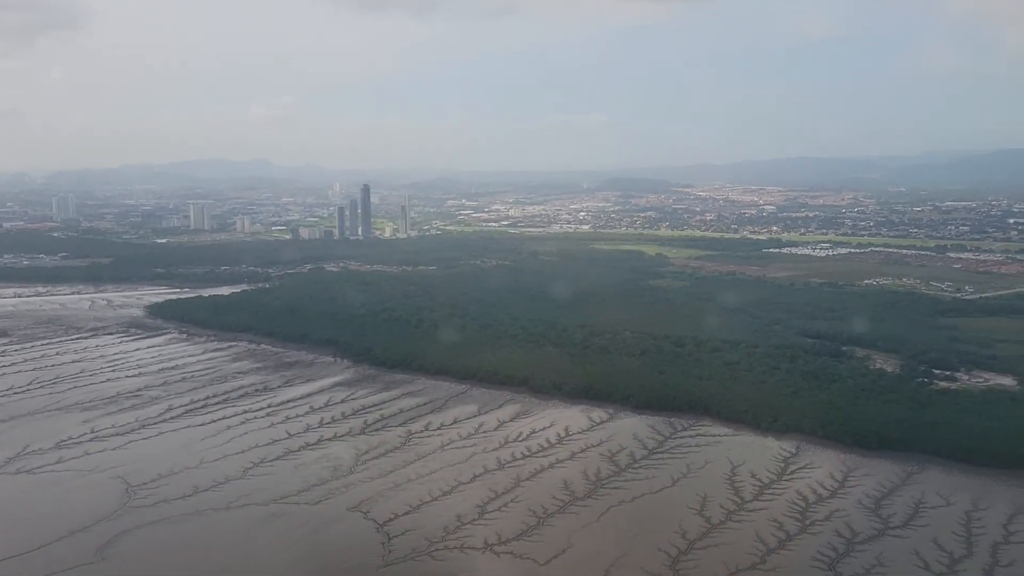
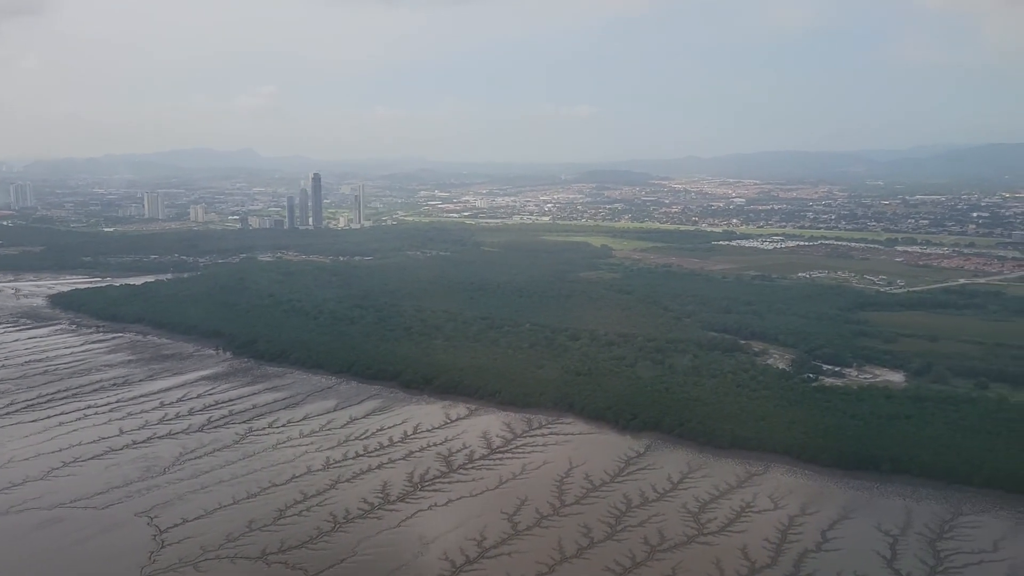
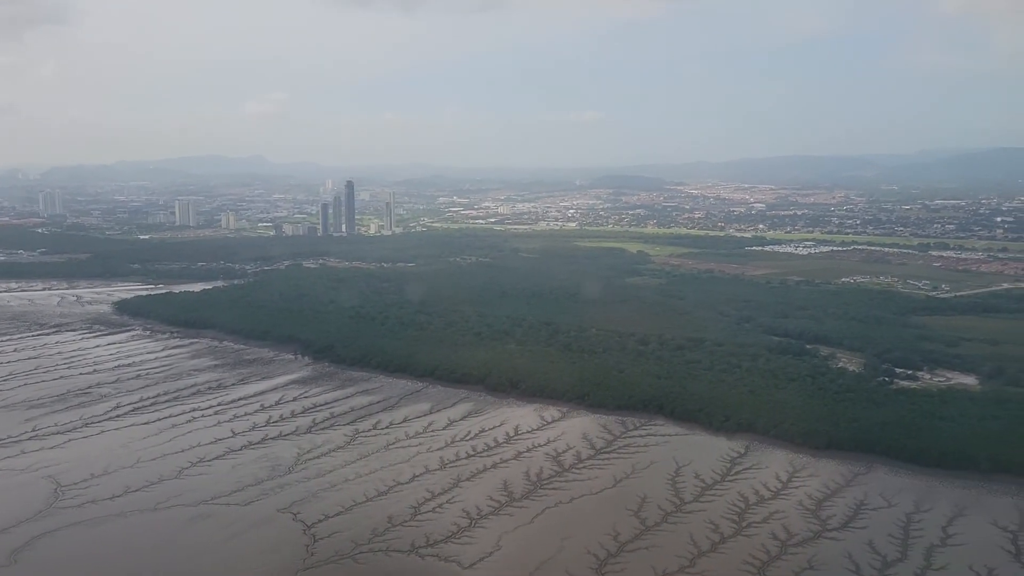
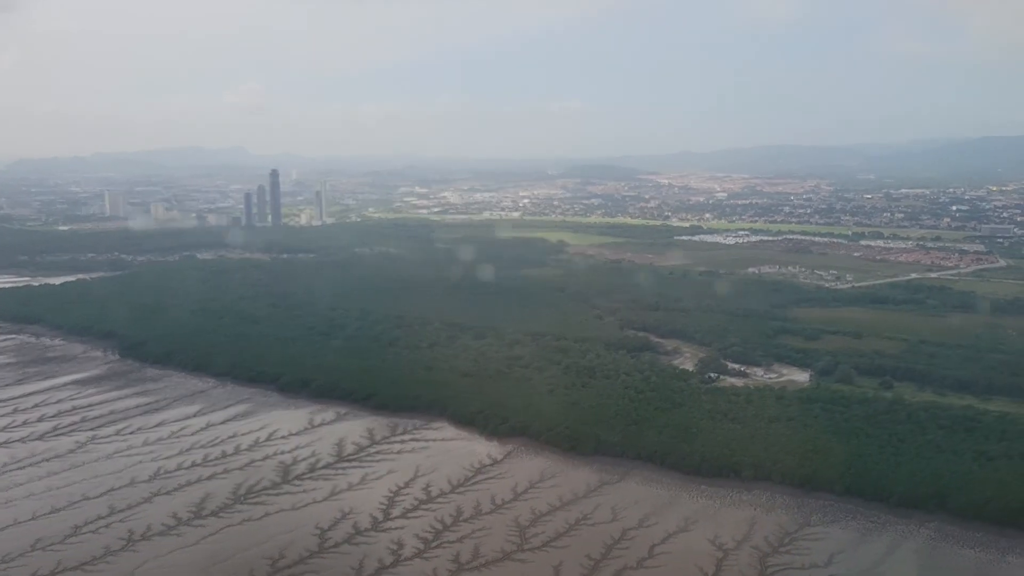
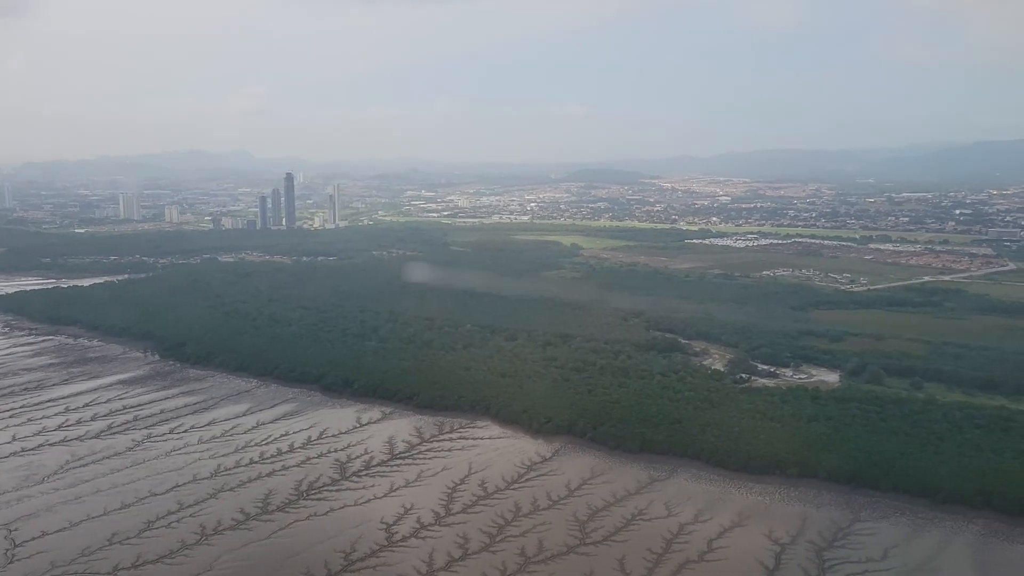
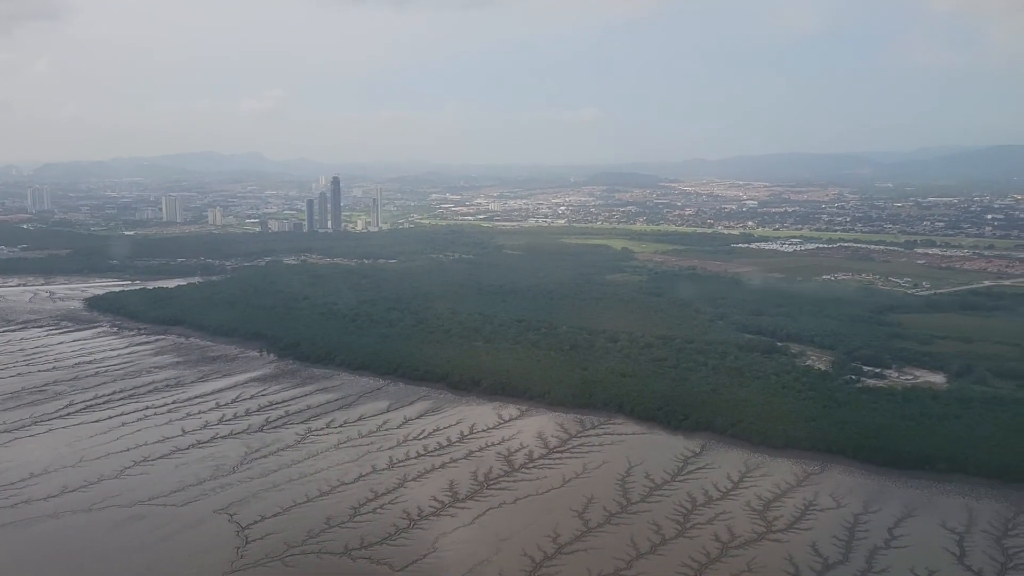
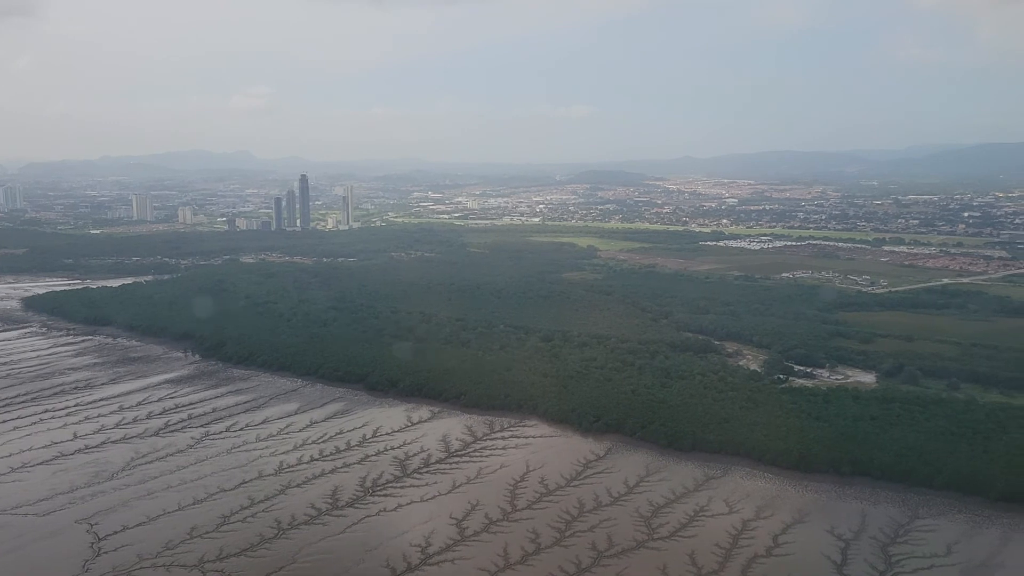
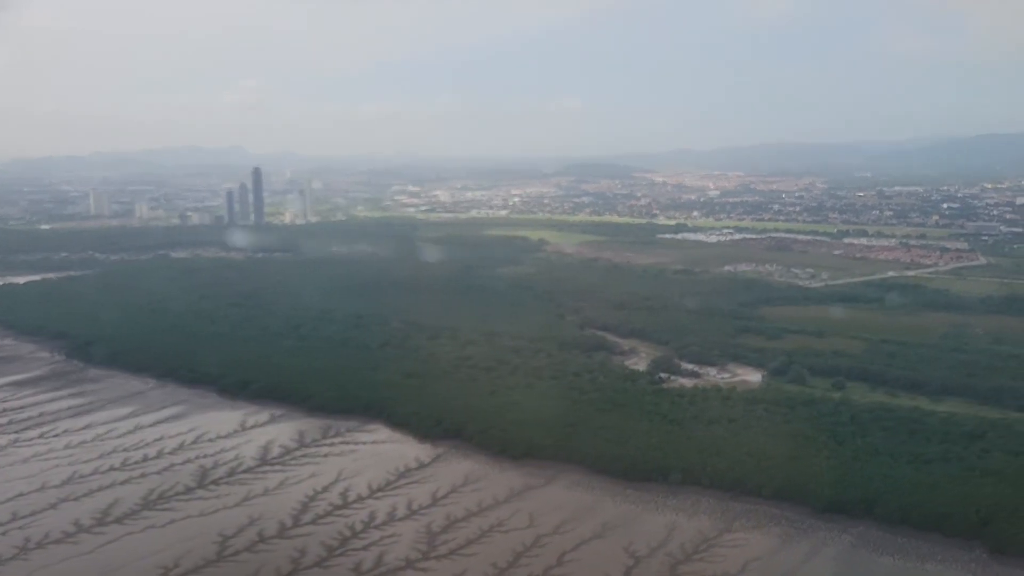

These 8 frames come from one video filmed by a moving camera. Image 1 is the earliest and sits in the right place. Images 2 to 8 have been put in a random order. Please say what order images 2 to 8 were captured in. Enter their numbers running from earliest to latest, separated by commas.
3, 6, 2, 7, 5, 4, 8
